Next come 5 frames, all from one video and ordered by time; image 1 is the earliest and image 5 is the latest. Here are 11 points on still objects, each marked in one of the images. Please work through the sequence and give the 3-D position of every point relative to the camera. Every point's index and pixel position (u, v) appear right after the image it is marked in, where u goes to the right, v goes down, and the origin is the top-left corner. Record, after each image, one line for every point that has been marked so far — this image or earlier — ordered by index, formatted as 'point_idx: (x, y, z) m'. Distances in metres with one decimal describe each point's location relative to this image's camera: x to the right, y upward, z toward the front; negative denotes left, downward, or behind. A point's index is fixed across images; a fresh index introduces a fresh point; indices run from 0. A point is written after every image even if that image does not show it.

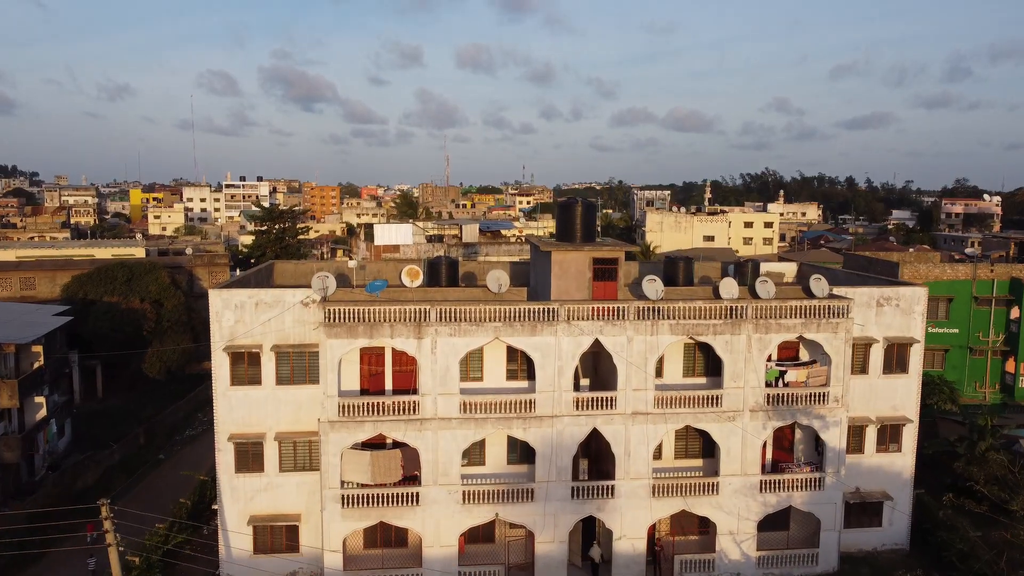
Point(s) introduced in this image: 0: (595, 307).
0: (+2.0, -0.5, +19.9) m
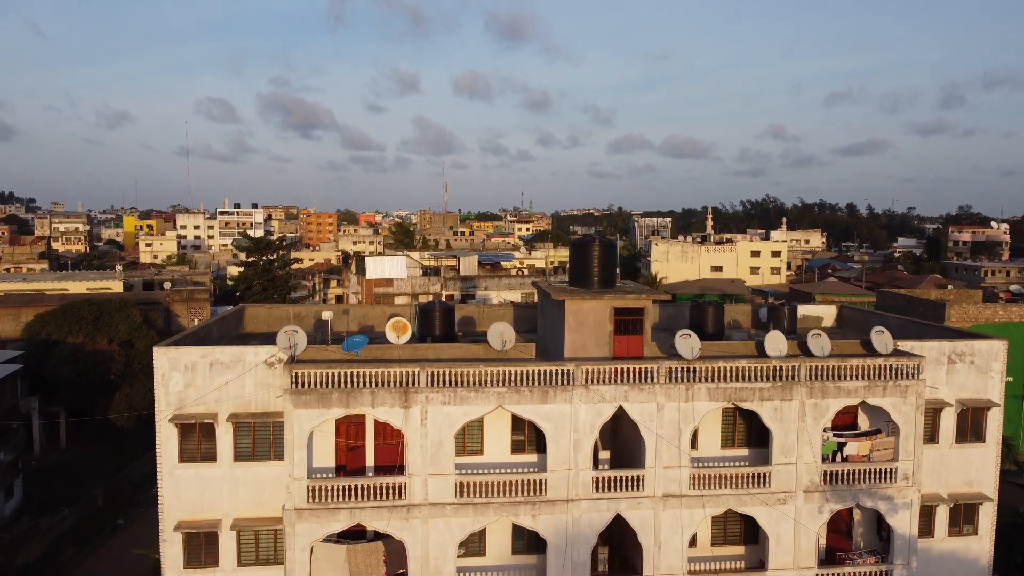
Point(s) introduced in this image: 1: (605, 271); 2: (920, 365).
0: (+2.1, -1.6, +16.6) m
1: (+2.1, +0.4, +18.6) m
2: (+8.5, -1.6, +17.3) m
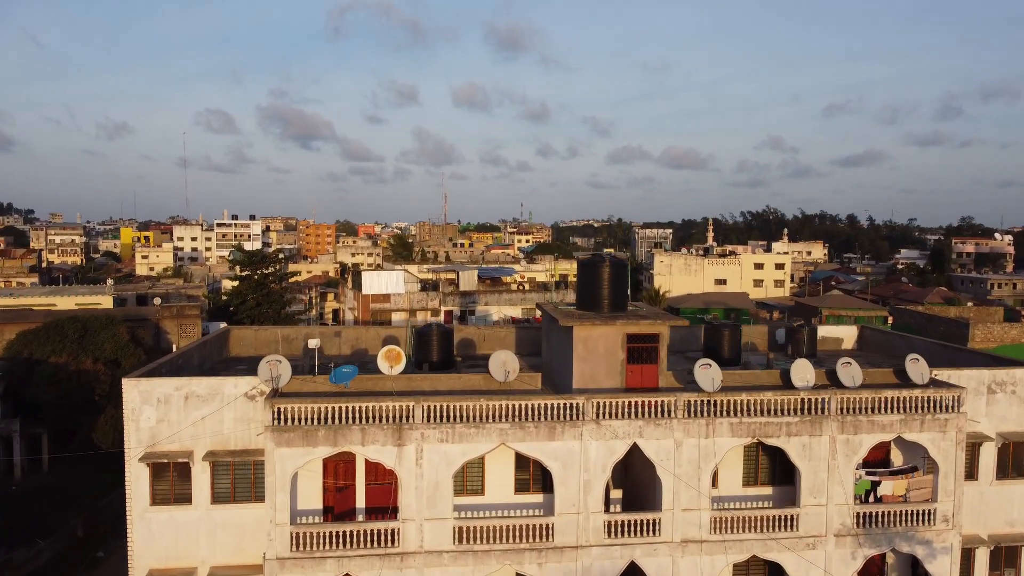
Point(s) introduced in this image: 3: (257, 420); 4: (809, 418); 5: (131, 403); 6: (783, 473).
0: (+2.2, -2.1, +15.1) m
1: (+2.1, -0.1, +17.2) m
2: (+8.6, -2.1, +15.9) m
3: (-4.7, -2.5, +15.4) m
4: (+5.6, -2.4, +15.5) m
5: (-6.9, -2.1, +15.1) m
6: (+5.4, -3.7, +16.5) m
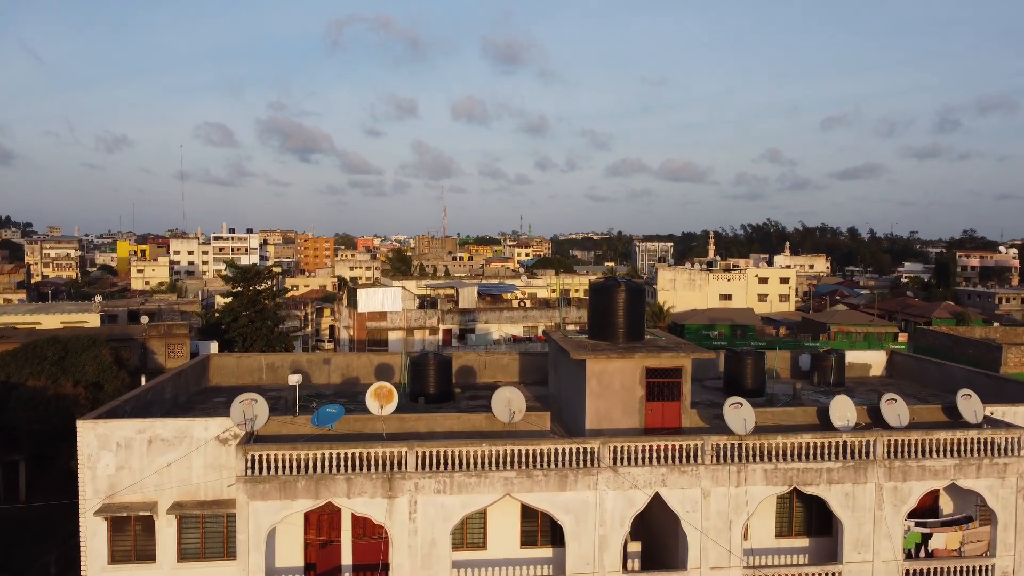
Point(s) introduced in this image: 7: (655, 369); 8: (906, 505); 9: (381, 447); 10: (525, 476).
0: (+2.3, -2.5, +13.4) m
1: (+2.2, -0.6, +15.4) m
2: (+8.7, -2.6, +14.2) m
3: (-4.6, -2.9, +13.6) m
4: (+5.7, -2.9, +13.8) m
5: (-6.8, -2.6, +13.3) m
6: (+5.5, -4.2, +14.8) m
7: (+2.5, -1.4, +14.5) m
8: (+6.6, -3.7, +13.9) m
9: (-2.1, -2.5, +13.0) m
10: (+0.2, -3.0, +13.1) m
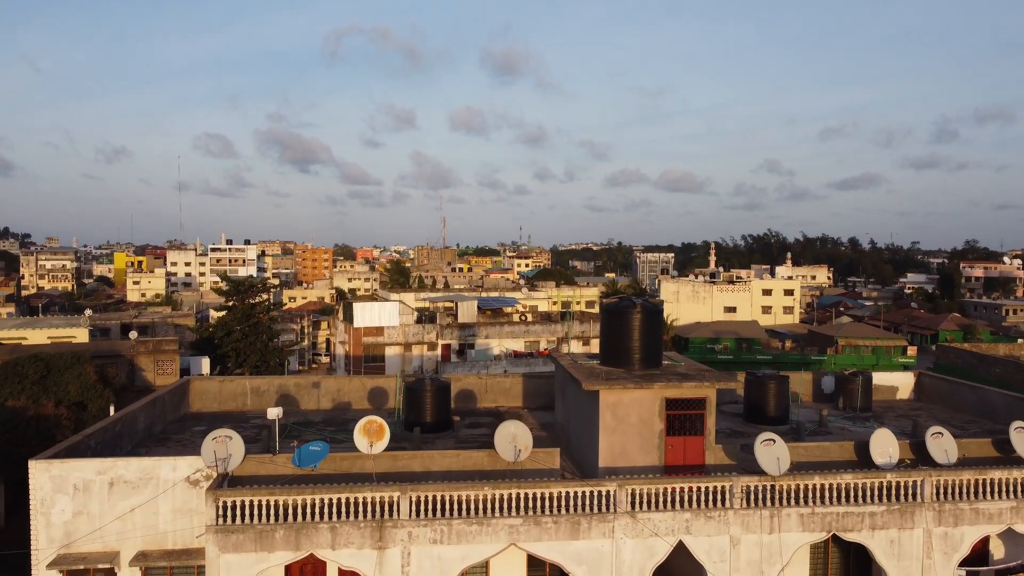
0: (+2.4, -2.9, +11.9) m
1: (+2.3, -1.0, +14.0) m
2: (+8.8, -2.9, +12.7) m
3: (-4.6, -3.3, +12.2) m
4: (+5.7, -3.3, +12.3) m
5: (-6.8, -2.9, +11.9) m
6: (+5.6, -4.5, +13.3) m
7: (+2.6, -1.7, +13.0) m
8: (+6.7, -4.0, +12.5) m
9: (-2.0, -2.8, +11.5) m
10: (+0.3, -3.3, +11.6) m
